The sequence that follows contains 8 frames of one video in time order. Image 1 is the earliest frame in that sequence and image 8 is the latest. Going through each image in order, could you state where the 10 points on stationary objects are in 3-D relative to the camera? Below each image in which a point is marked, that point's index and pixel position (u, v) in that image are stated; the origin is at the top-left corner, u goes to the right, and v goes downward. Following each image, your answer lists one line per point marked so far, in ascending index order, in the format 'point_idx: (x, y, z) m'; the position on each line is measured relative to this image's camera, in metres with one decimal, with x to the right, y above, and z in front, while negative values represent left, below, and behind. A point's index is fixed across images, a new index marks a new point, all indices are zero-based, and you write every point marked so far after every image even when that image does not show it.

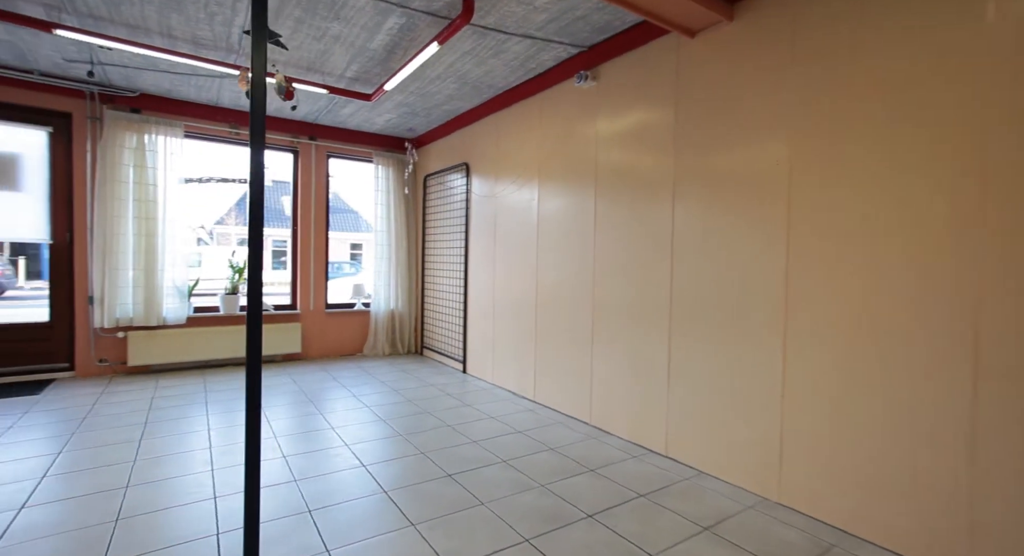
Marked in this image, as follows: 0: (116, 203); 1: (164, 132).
0: (-3.4, +0.7, +4.4) m
1: (-3.1, +1.3, +4.6) m
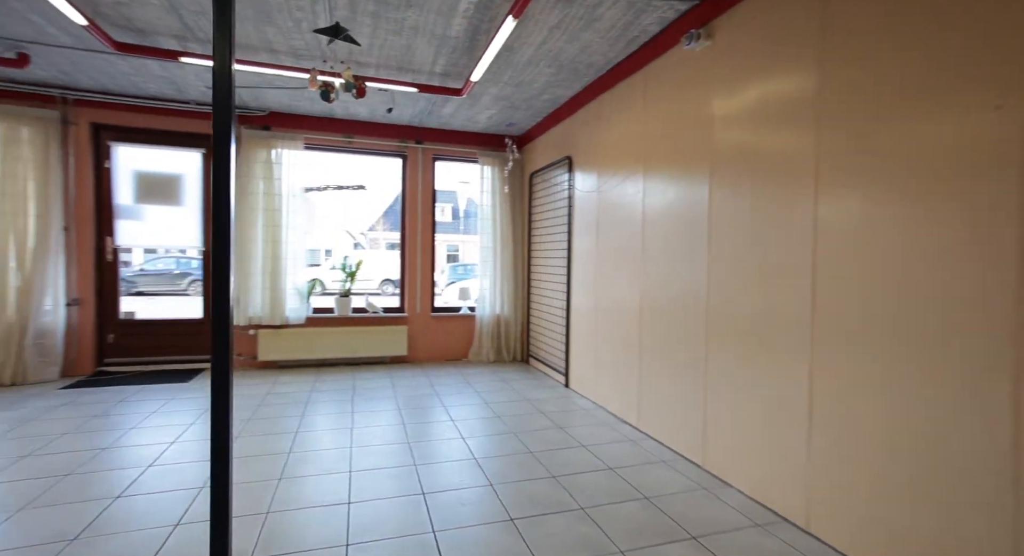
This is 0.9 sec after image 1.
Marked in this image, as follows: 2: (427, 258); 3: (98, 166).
0: (-2.5, +0.6, +4.8) m
1: (-2.2, +1.3, +4.9) m
2: (-0.9, +0.2, +5.5) m
3: (-3.7, +1.0, +4.6) m
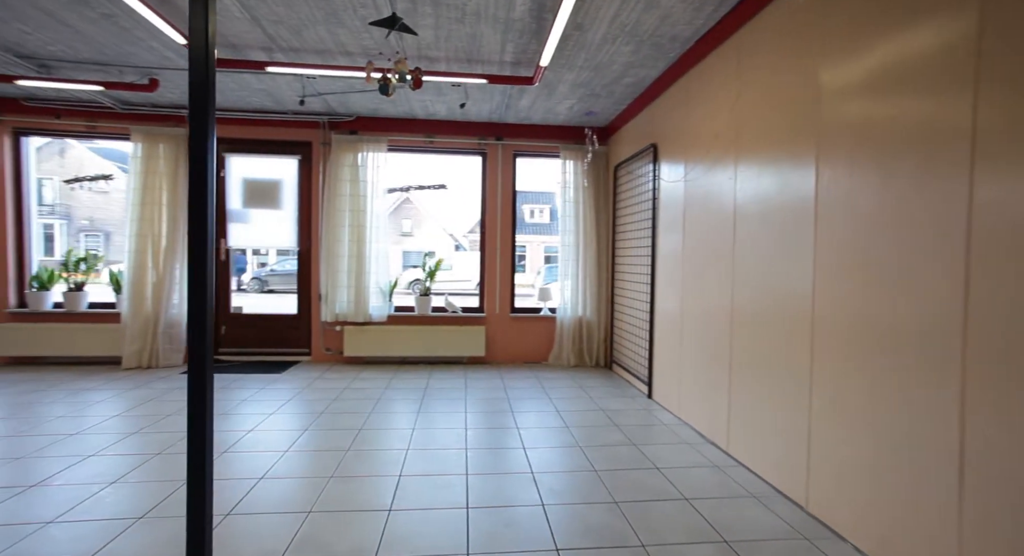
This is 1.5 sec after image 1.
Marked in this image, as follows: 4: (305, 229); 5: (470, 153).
0: (-1.7, +0.6, +5.0) m
1: (-1.4, +1.3, +5.0) m
2: (-0.1, +0.2, +5.3) m
3: (-2.9, +1.0, +5.0) m
4: (-2.1, +0.5, +5.2) m
5: (-0.4, +1.3, +5.3) m
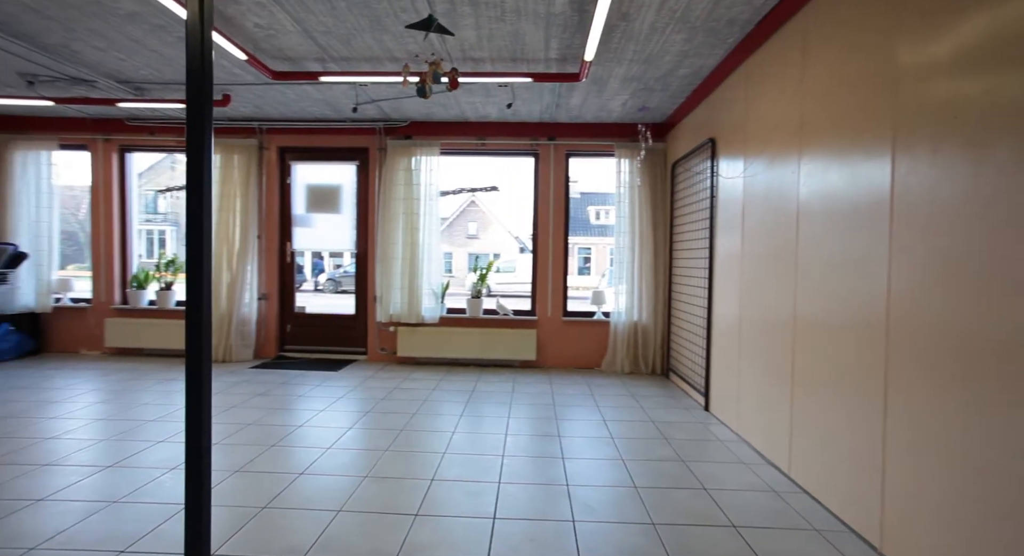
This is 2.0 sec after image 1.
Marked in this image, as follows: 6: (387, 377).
0: (-1.2, +0.6, +5.1) m
1: (-0.9, +1.3, +5.1) m
2: (+0.5, +0.1, +5.2) m
3: (-2.4, +1.0, +5.3) m
4: (-1.6, +0.5, +5.3) m
5: (+0.1, +1.3, +5.3) m
6: (-1.2, -0.9, +4.8) m
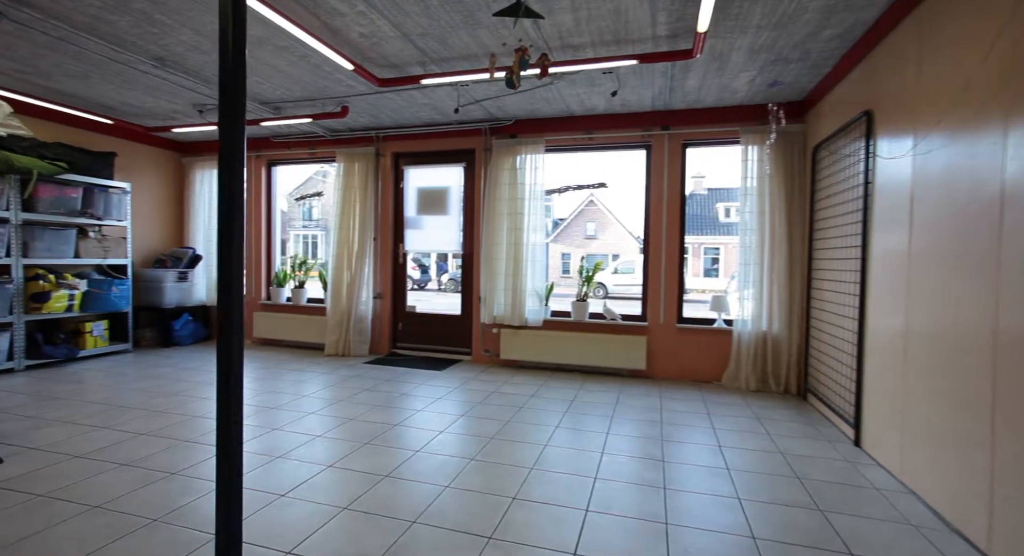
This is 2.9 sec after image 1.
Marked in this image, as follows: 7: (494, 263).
0: (-0.2, +0.6, +5.1) m
1: (+0.2, +1.2, +5.0) m
2: (+1.5, +0.1, +4.7) m
3: (-1.3, +1.0, +5.6) m
4: (-0.5, +0.5, +5.3) m
5: (+1.2, +1.2, +4.9) m
6: (-0.2, -1.0, +4.8) m
7: (-0.2, +0.1, +5.1) m
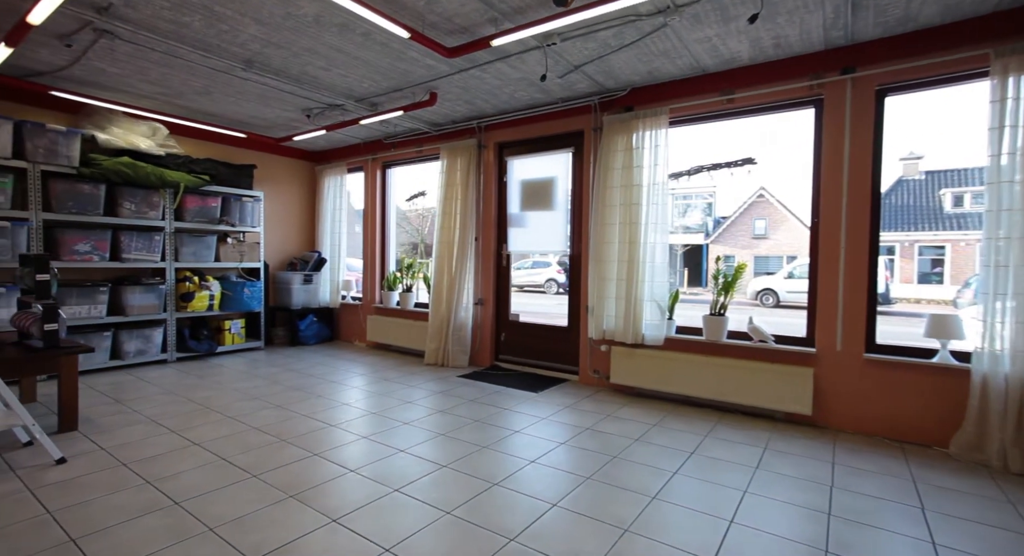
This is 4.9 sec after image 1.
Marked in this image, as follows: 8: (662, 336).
0: (+0.8, +0.6, +4.1) m
1: (+1.1, +1.2, +3.9) m
2: (+2.2, +0.1, +3.3) m
3: (-0.1, +0.9, +5.0) m
4: (+0.6, +0.4, +4.5) m
5: (+2.0, +1.2, +3.5) m
6: (+0.6, -1.0, +3.9) m
7: (+0.8, +0.1, +4.1) m
8: (+1.2, -0.5, +3.9) m
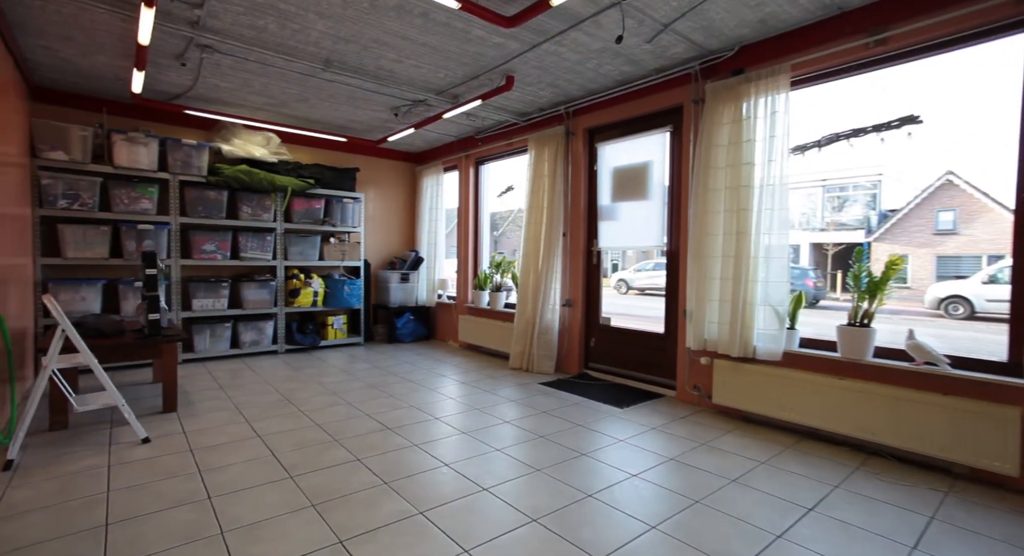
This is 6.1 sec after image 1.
0: (+1.3, +0.6, +3.5) m
1: (+1.6, +1.2, +3.2) m
2: (+2.5, +0.1, +2.2) m
3: (+0.7, +1.0, +4.5) m
4: (+1.2, +0.4, +3.8) m
5: (+2.3, +1.2, +2.5) m
6: (+1.1, -1.0, +3.2) m
7: (+1.3, +0.1, +3.5) m
8: (+1.6, -0.4, +3.1) m
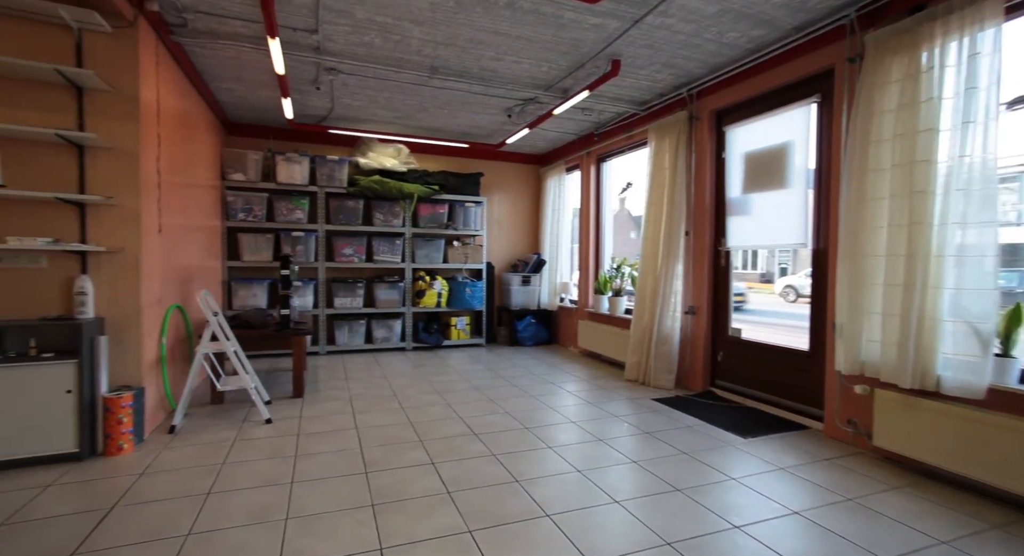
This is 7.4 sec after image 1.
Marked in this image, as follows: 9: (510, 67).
0: (+1.9, +0.5, +2.7) m
1: (+2.0, +1.2, +2.4) m
2: (+2.6, 0.0, +1.2) m
3: (+1.6, +0.9, +3.9) m
4: (+1.9, +0.4, +3.1) m
5: (+2.6, +1.2, +1.5) m
6: (+1.5, -1.0, +2.6) m
7: (+1.9, +0.1, +2.7) m
8: (+2.0, -0.5, +2.3) m
9: (0.0, +1.6, +3.8) m
